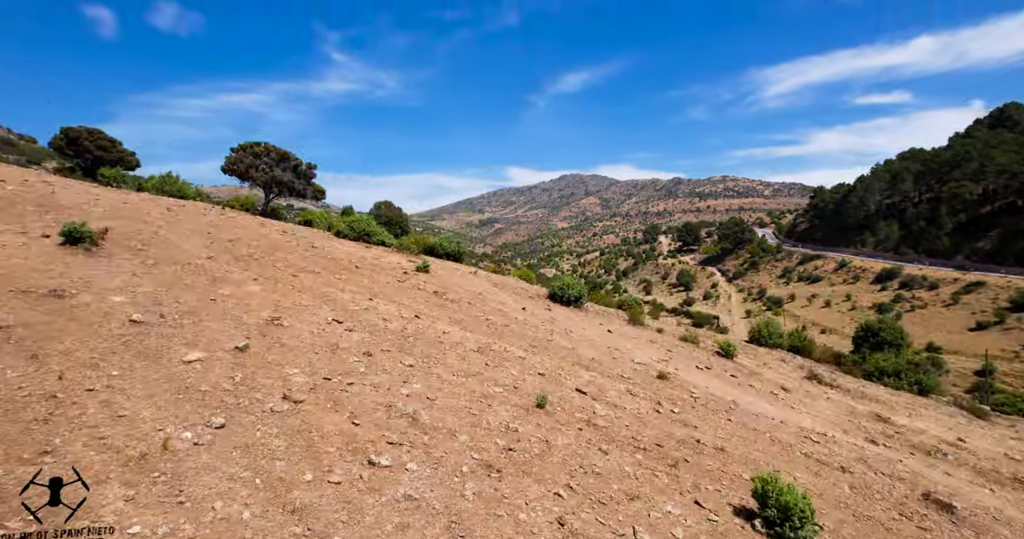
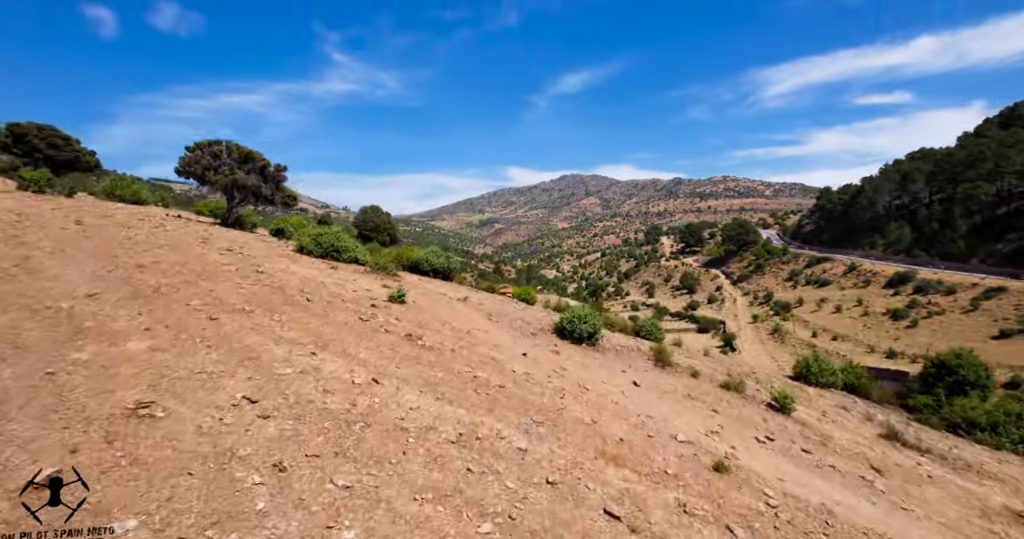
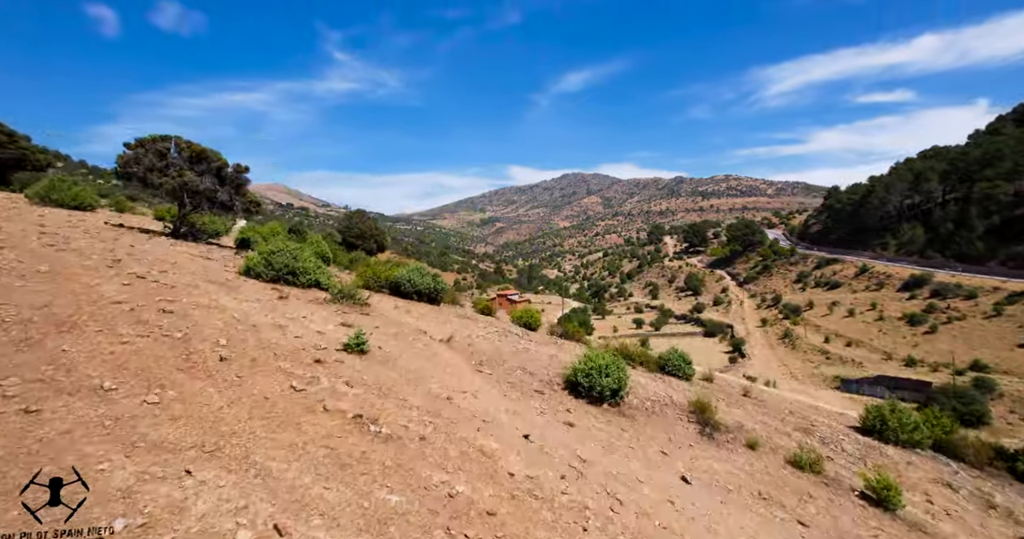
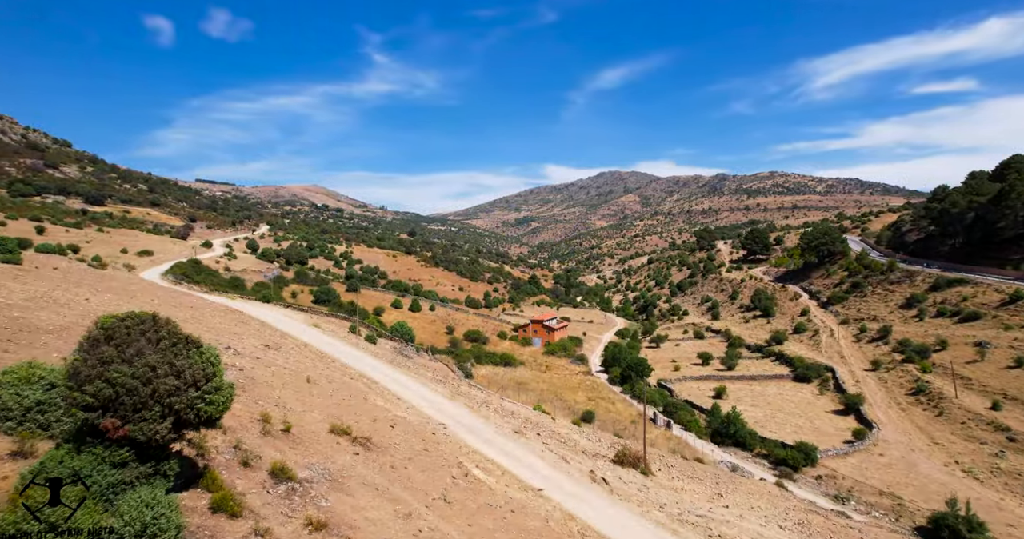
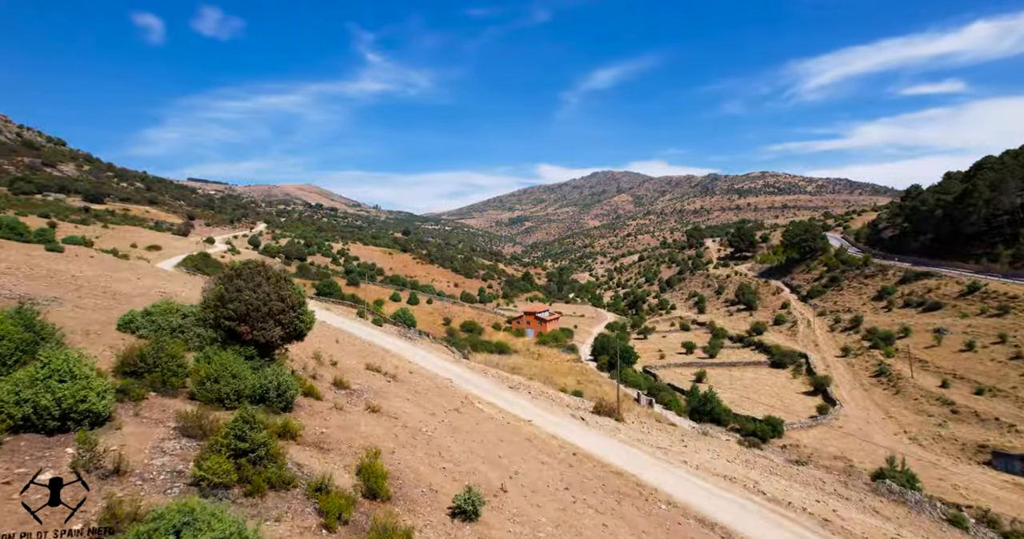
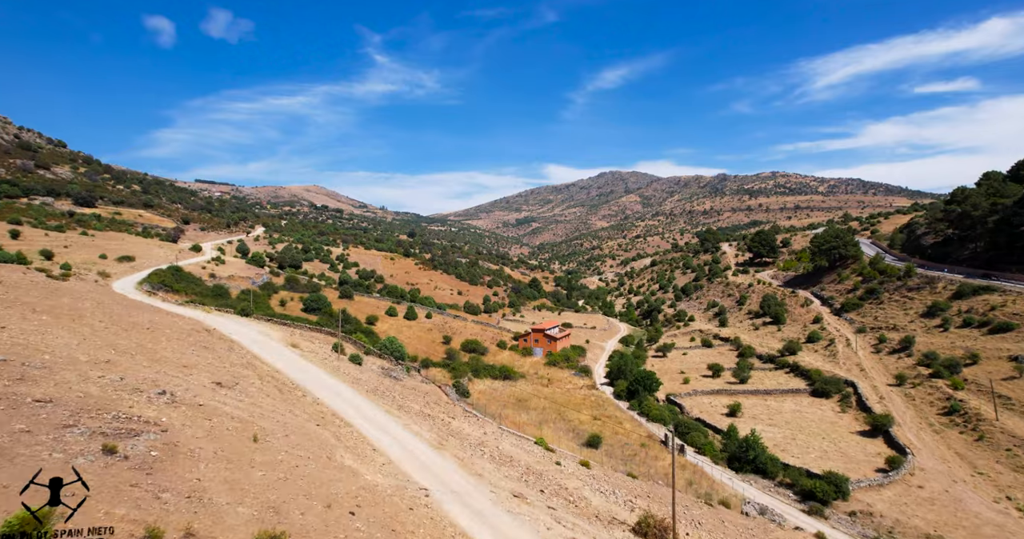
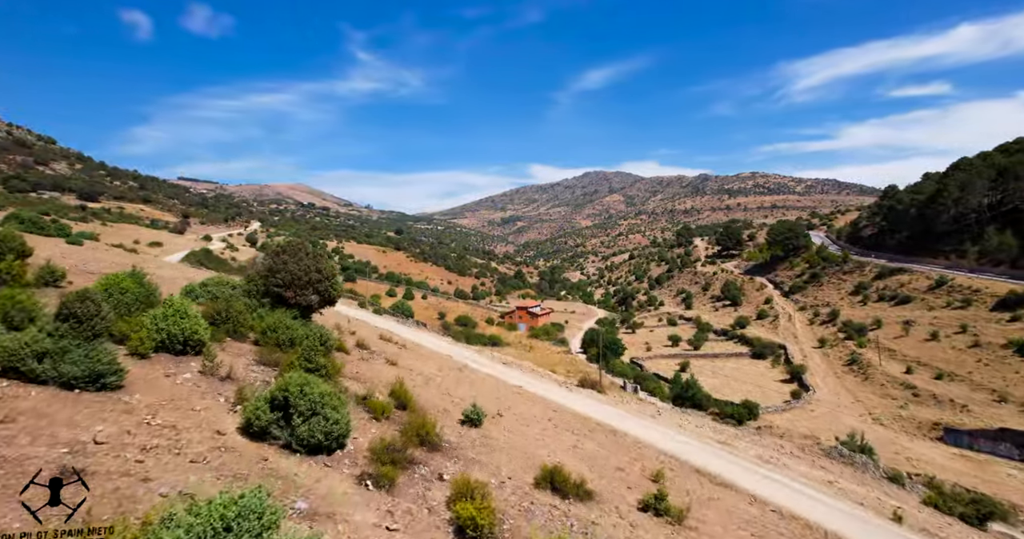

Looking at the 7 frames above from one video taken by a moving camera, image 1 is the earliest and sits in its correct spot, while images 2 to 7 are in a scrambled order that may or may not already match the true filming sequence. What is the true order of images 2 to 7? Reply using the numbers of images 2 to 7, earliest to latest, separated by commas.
2, 3, 7, 5, 4, 6
